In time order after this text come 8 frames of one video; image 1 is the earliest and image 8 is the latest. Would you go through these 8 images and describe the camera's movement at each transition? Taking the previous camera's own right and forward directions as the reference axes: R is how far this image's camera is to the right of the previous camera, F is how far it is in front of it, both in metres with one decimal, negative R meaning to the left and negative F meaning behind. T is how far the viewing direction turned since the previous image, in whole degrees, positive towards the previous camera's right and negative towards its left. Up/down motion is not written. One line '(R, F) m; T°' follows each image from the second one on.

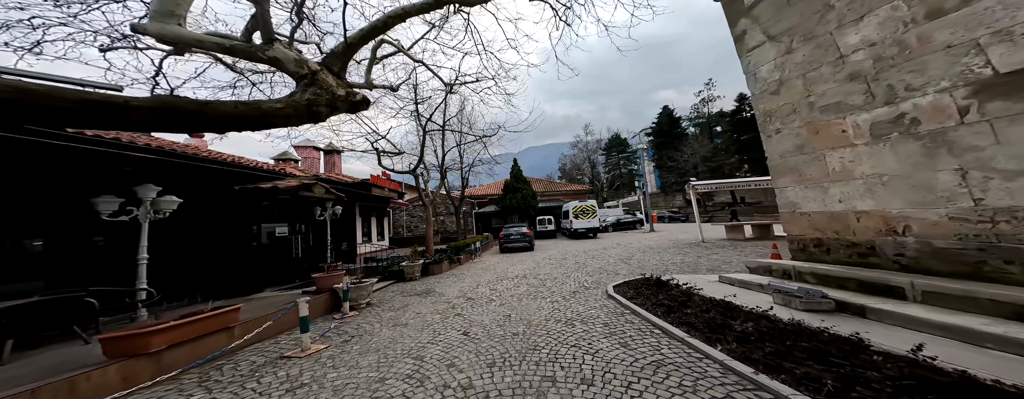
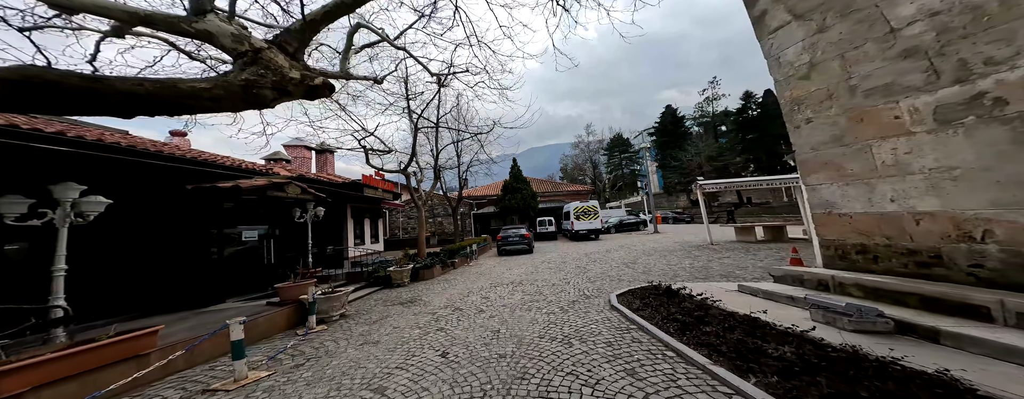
(+0.2, +0.7) m; 0°
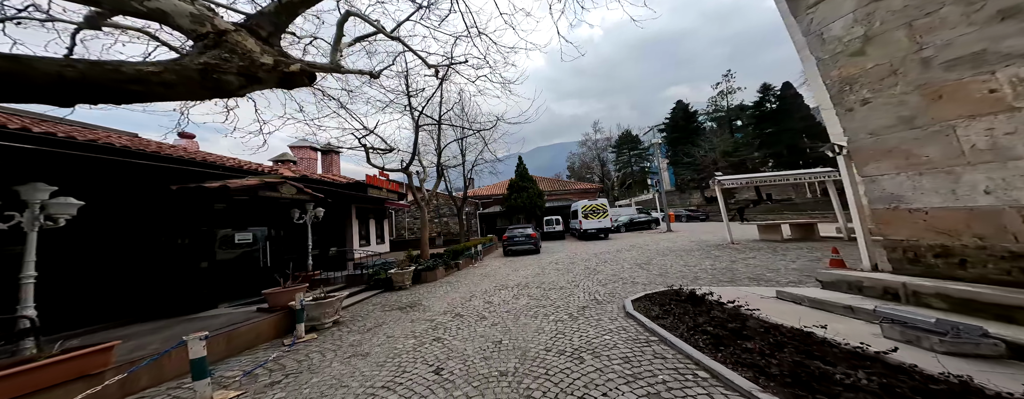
(+0.1, +0.5) m; -2°
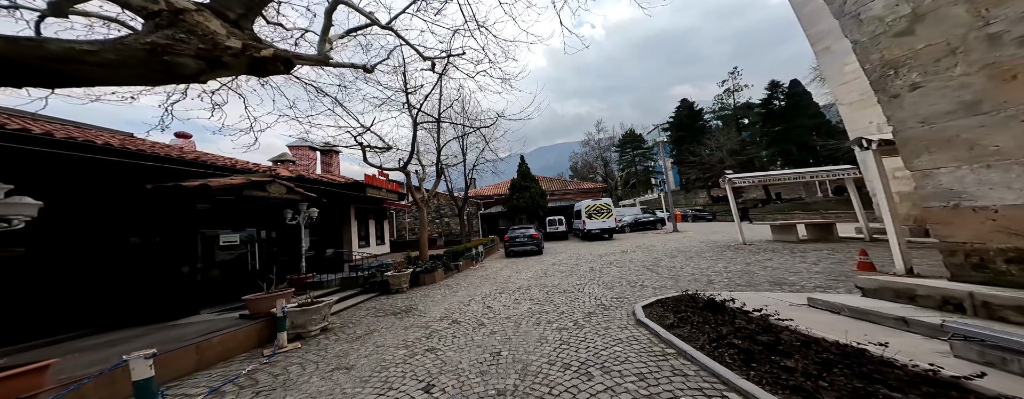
(+0.1, +0.4) m; -1°
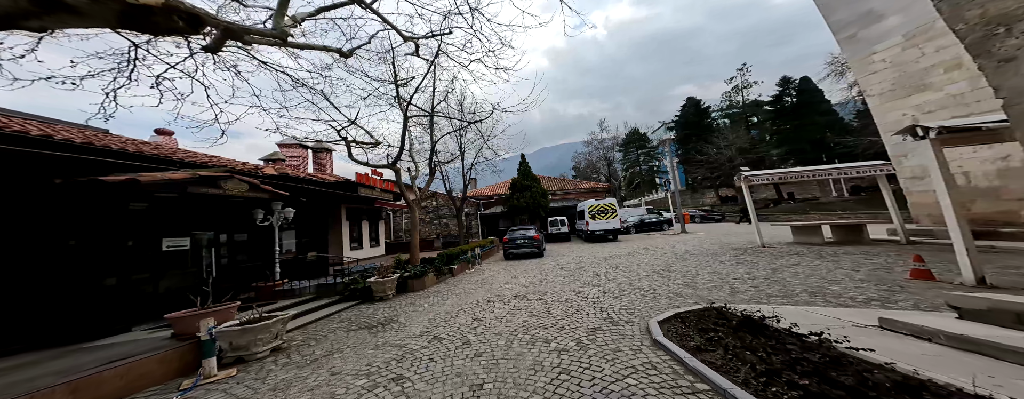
(+0.2, +0.8) m; -1°
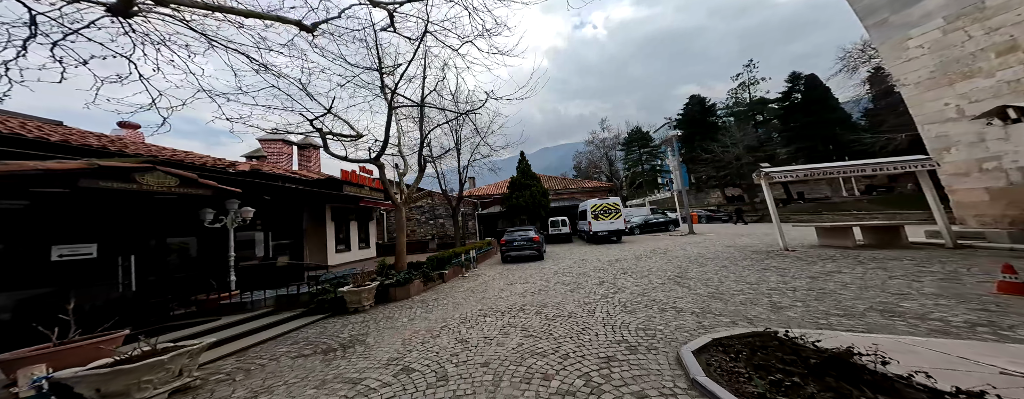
(+0.1, +1.0) m; 0°
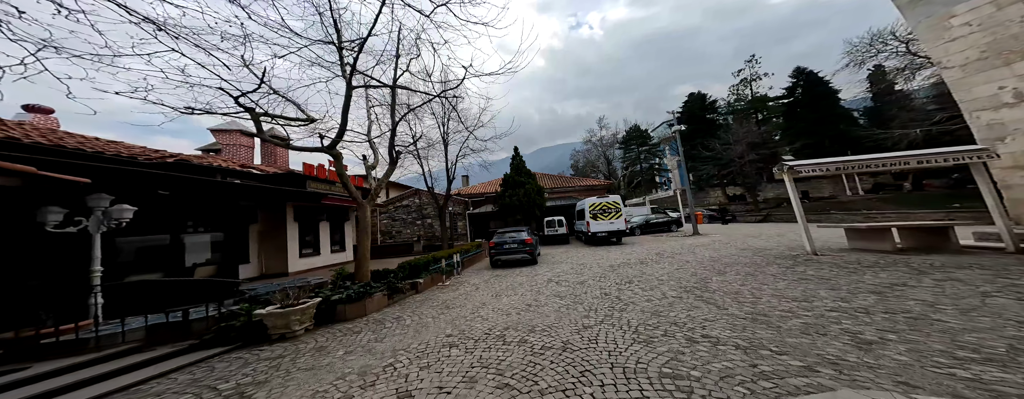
(+0.3, +1.4) m; +1°
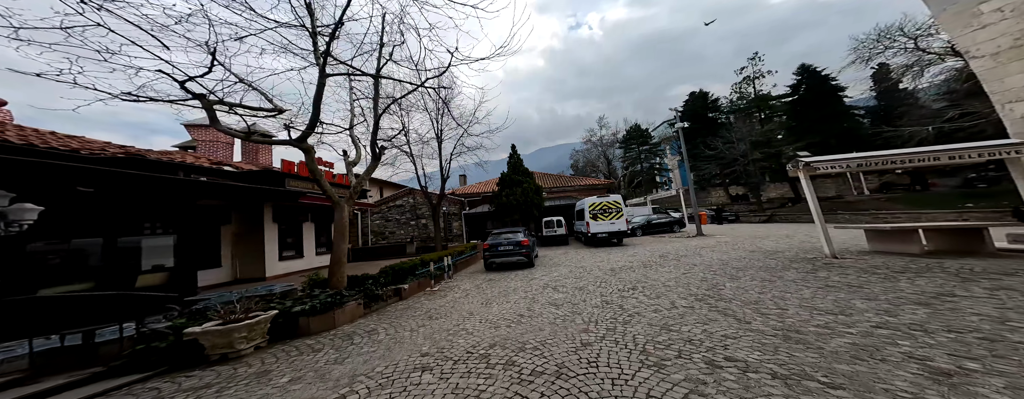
(+0.2, +0.7) m; 0°
